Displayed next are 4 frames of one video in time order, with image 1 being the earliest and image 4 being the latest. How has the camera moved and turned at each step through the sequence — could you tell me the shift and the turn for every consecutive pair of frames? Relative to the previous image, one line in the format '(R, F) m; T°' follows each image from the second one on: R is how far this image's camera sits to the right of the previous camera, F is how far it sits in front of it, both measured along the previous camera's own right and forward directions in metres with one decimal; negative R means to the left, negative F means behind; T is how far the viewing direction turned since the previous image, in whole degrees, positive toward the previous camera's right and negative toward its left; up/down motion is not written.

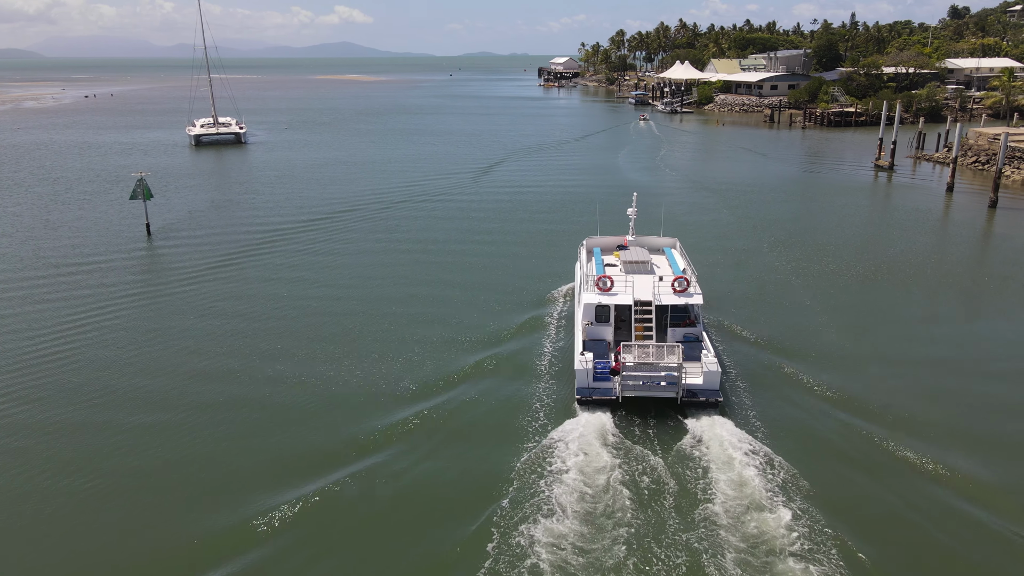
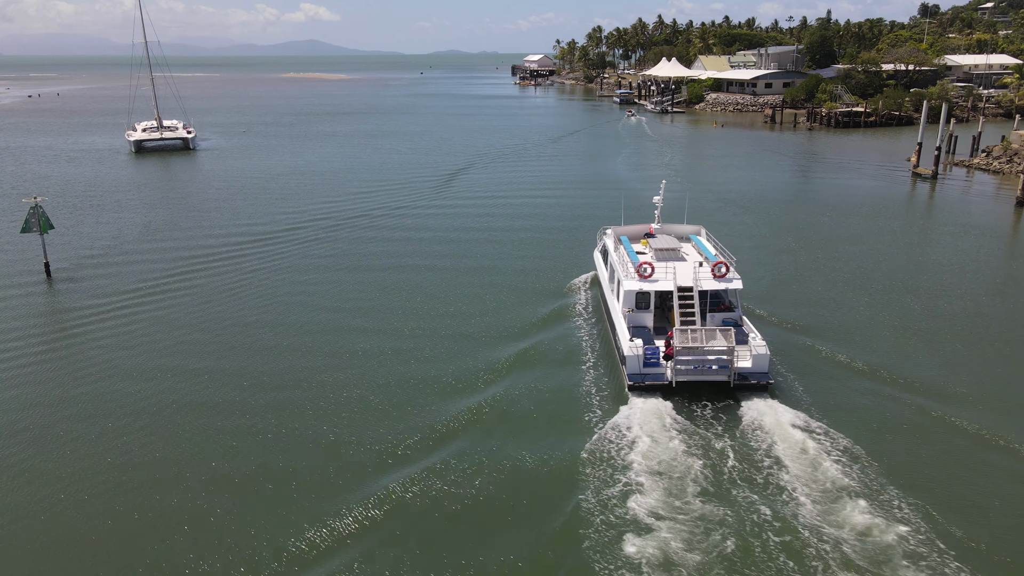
(-0.8, +5.0) m; +2°
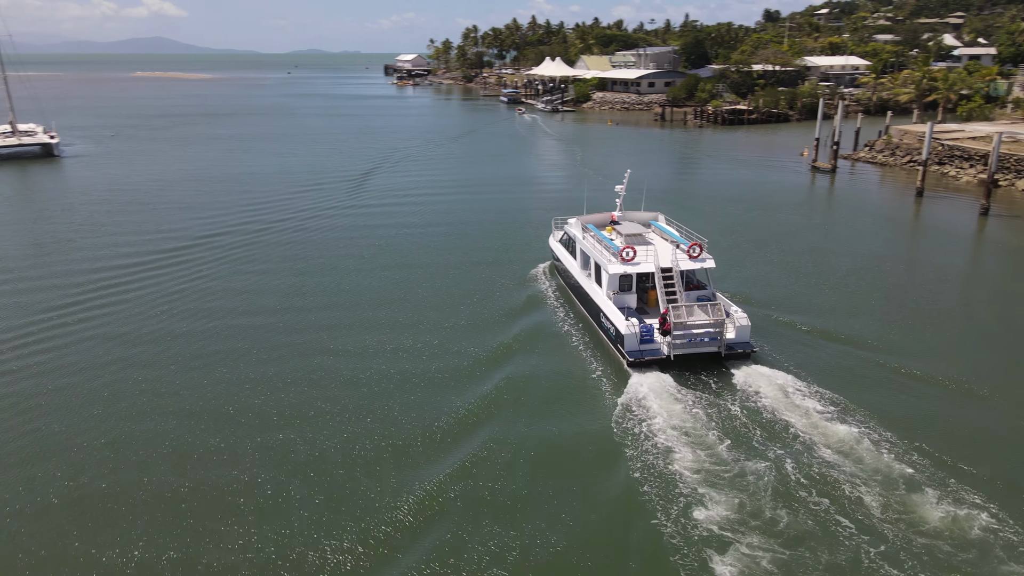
(-2.3, +1.0) m; +10°
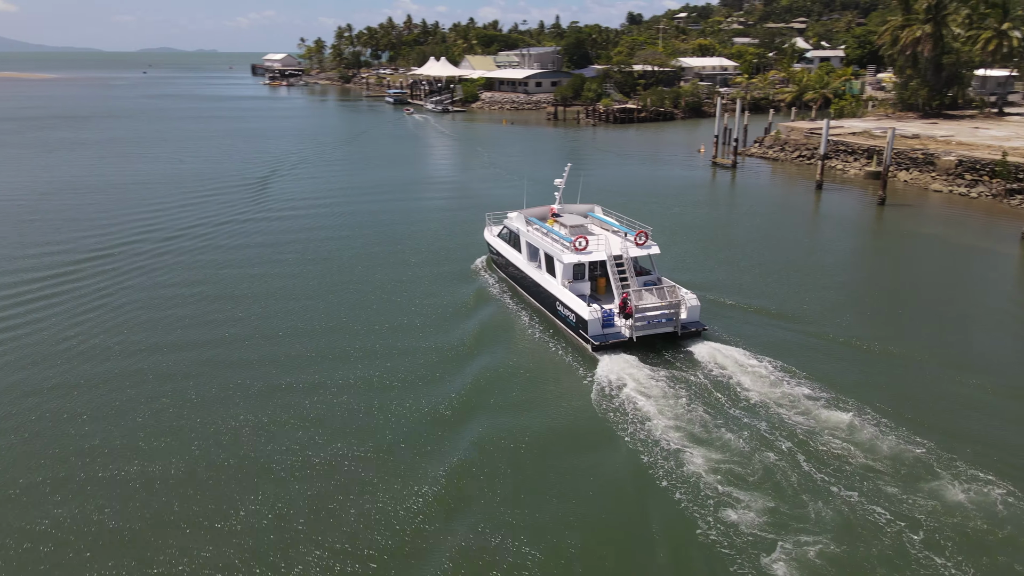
(-1.8, +0.7) m; +10°
